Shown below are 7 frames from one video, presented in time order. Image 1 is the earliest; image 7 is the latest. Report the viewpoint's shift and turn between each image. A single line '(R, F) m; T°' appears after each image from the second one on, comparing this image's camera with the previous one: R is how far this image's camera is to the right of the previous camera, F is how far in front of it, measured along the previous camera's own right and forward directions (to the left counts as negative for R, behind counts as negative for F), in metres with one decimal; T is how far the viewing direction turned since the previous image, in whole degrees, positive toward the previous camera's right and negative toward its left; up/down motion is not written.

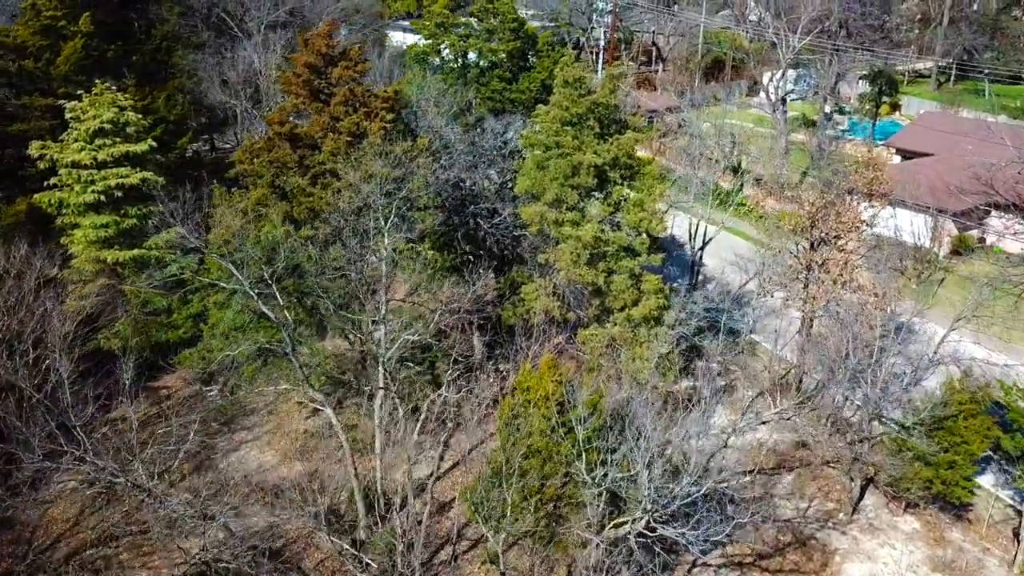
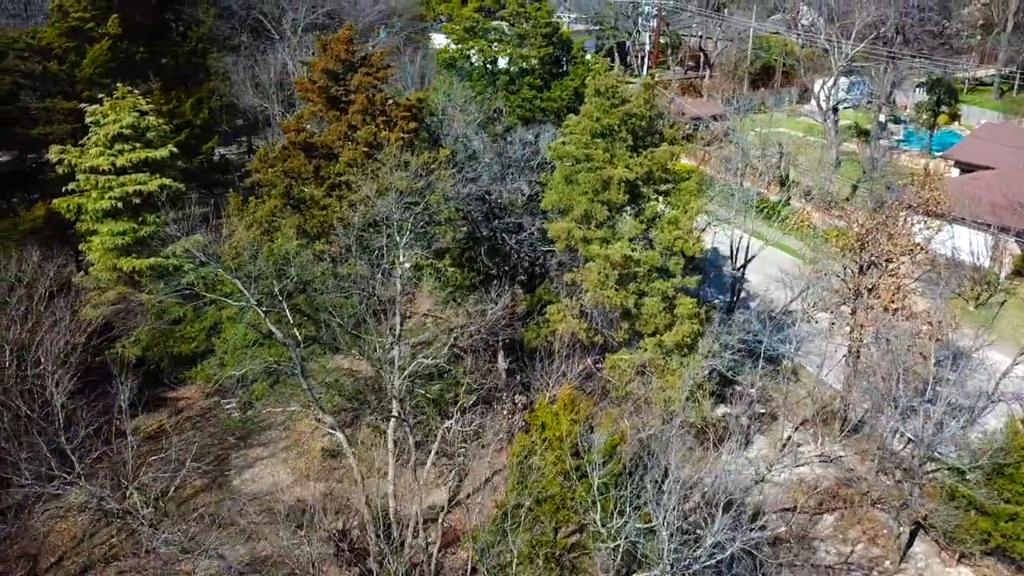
(+0.3, +0.9) m; -3°
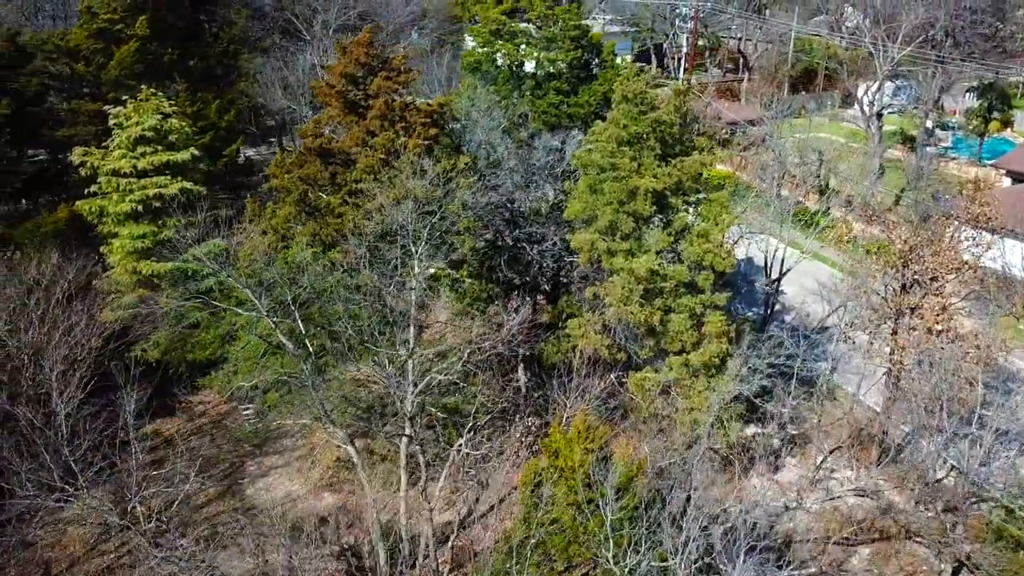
(+0.3, +0.5) m; -3°
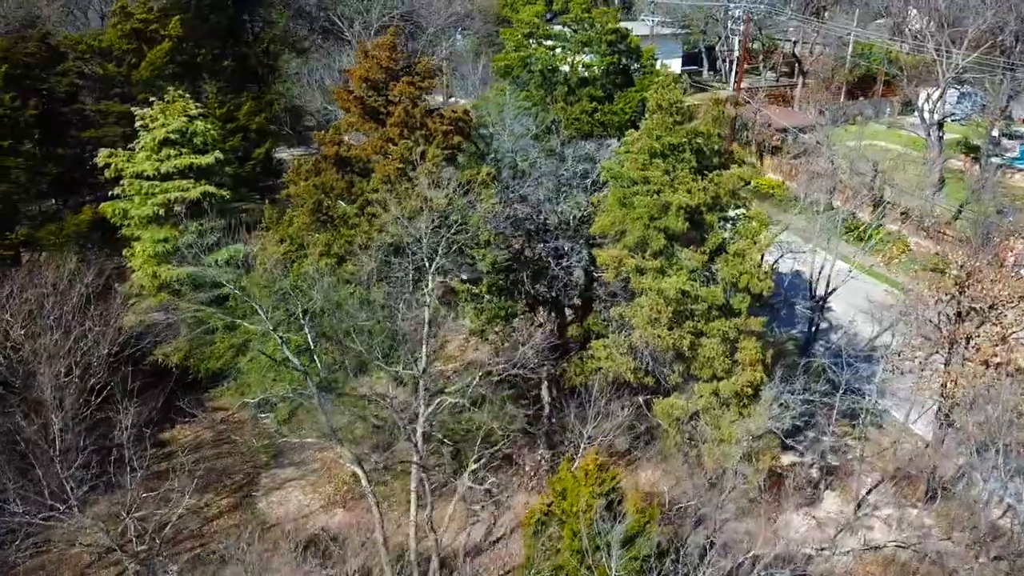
(+0.4, +0.7) m; -3°
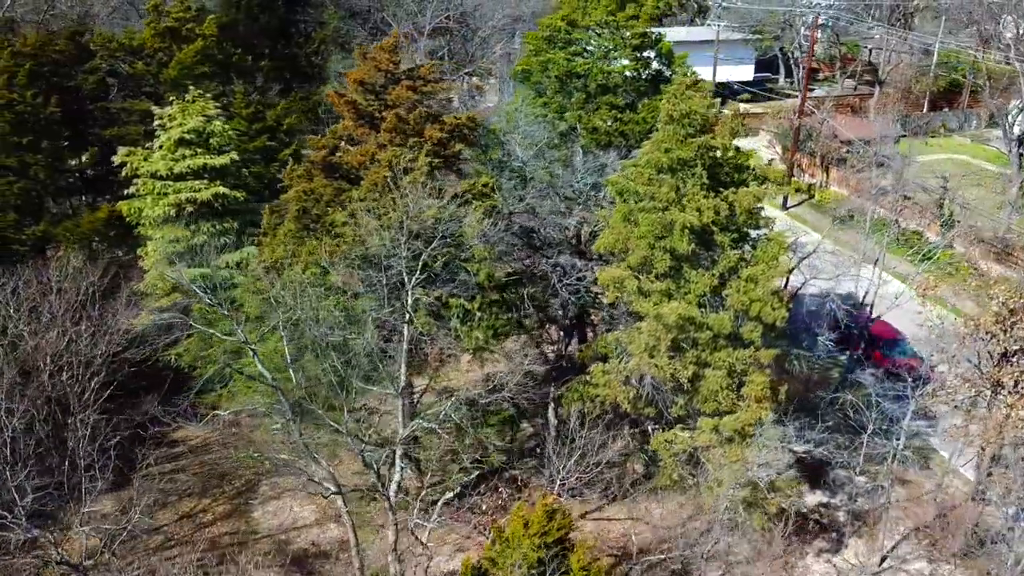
(+1.3, +0.8) m; -5°
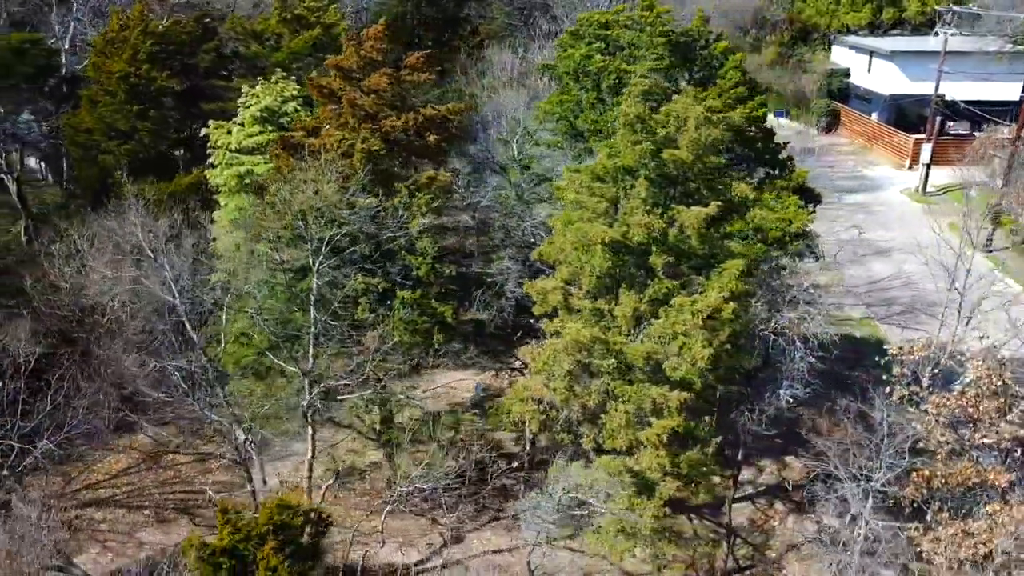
(+4.8, +1.4) m; -18°
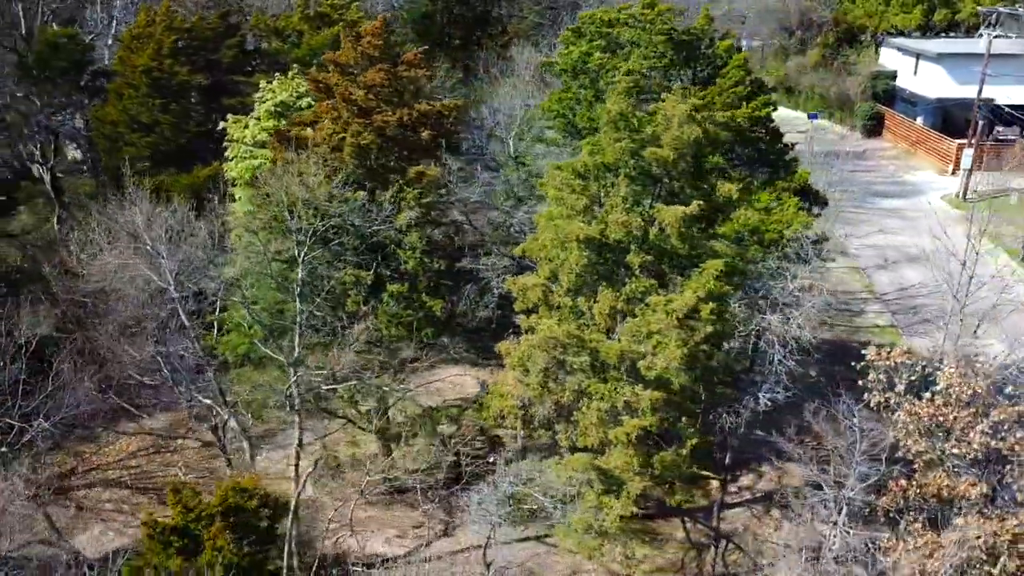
(+0.9, 0.0) m; -3°
